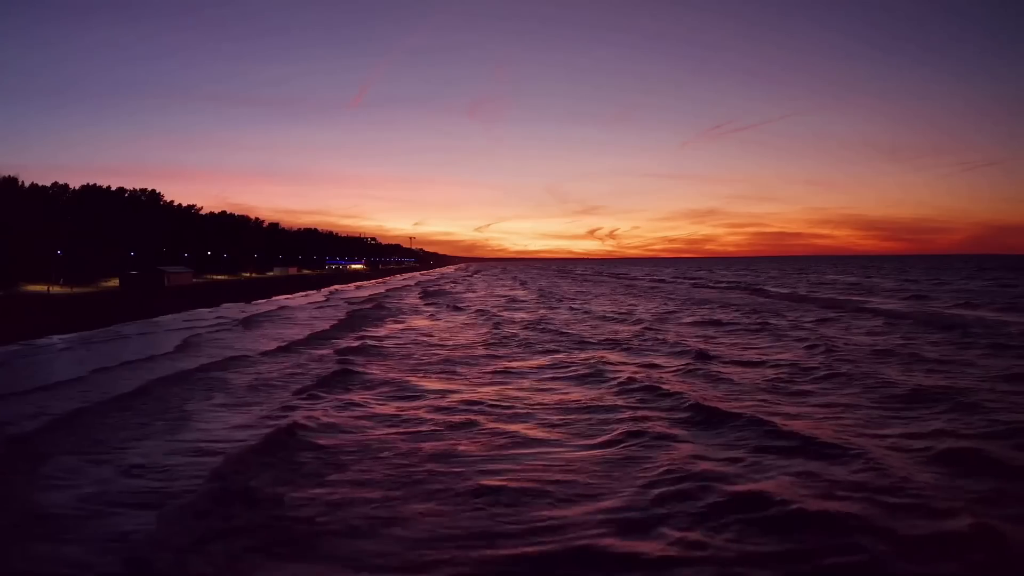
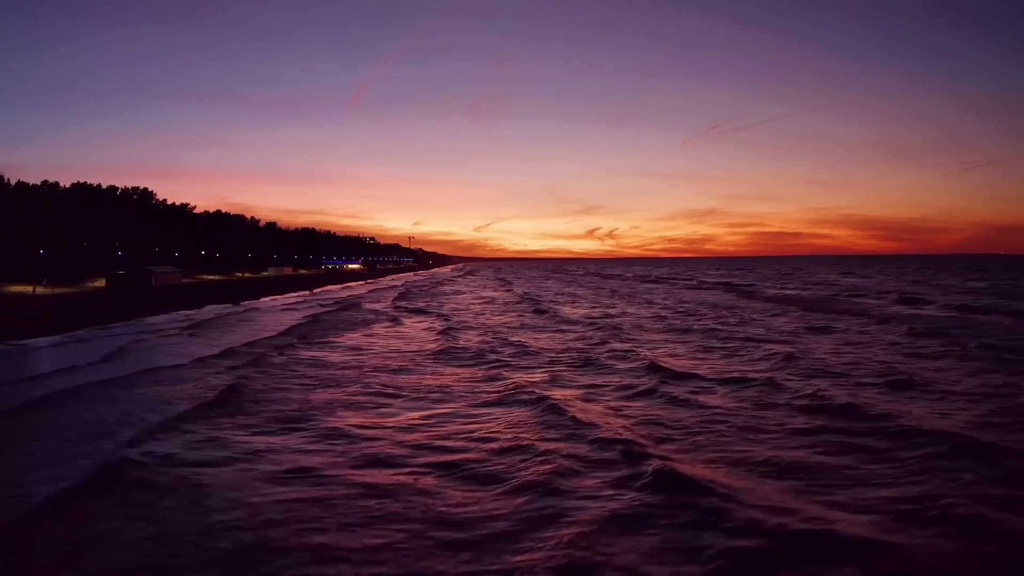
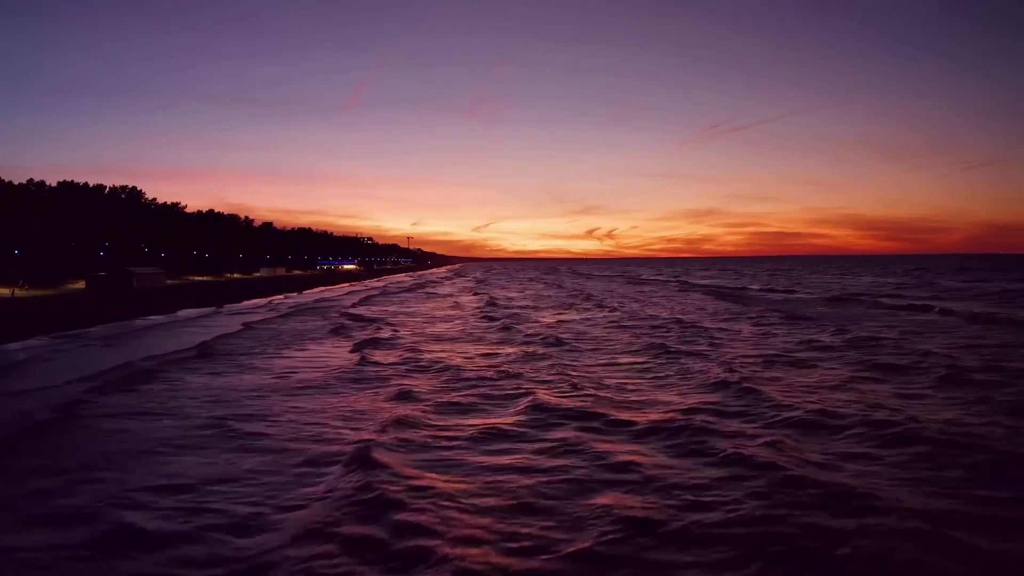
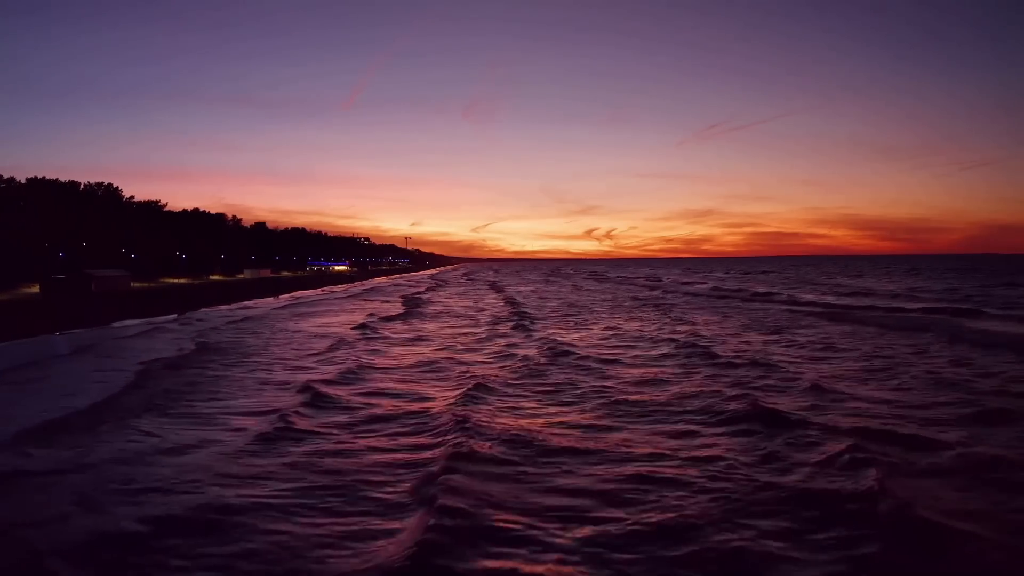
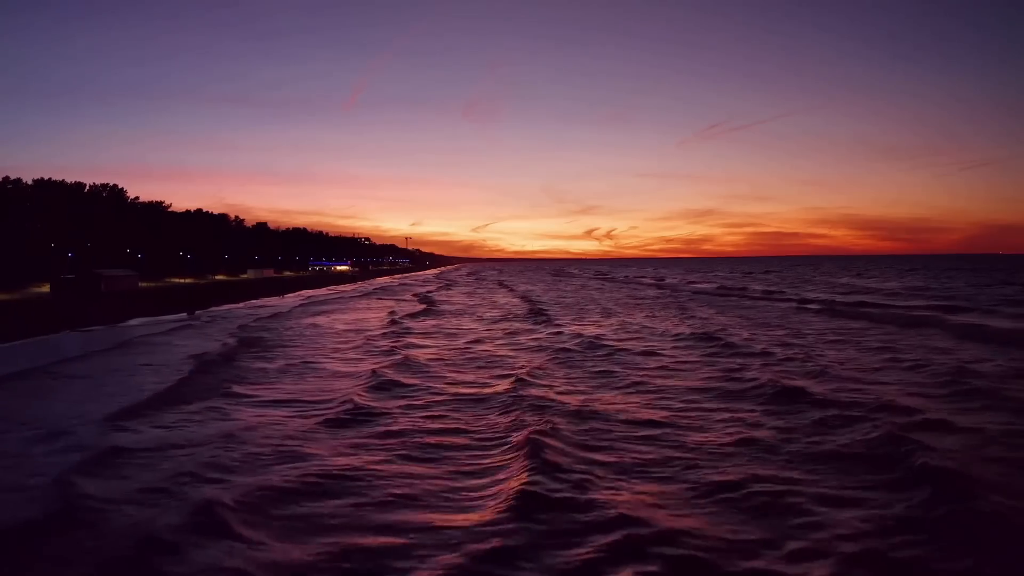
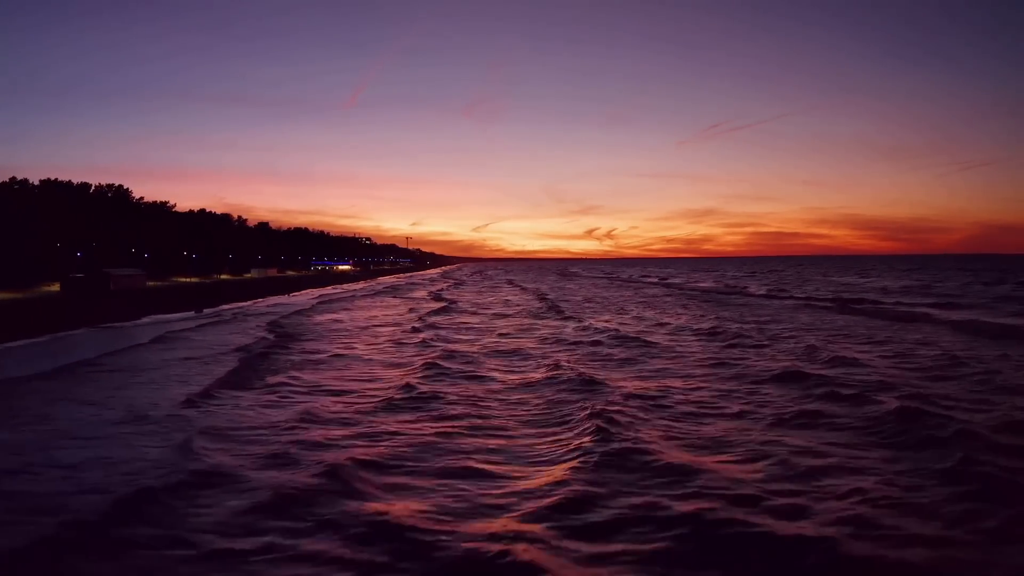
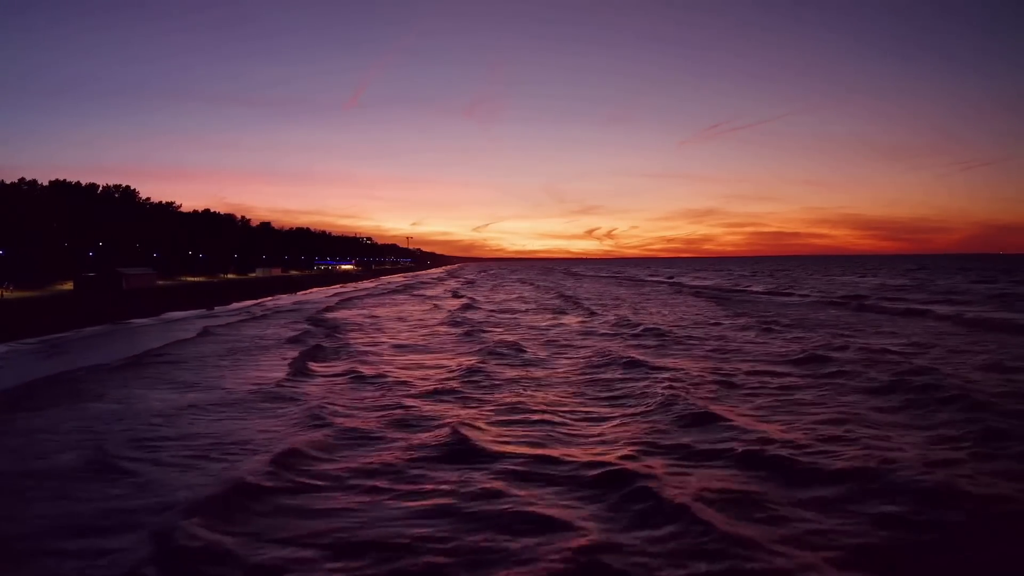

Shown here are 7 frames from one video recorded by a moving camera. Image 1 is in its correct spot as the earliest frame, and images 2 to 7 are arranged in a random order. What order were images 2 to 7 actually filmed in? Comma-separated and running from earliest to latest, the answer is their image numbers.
2, 3, 7, 6, 5, 4
